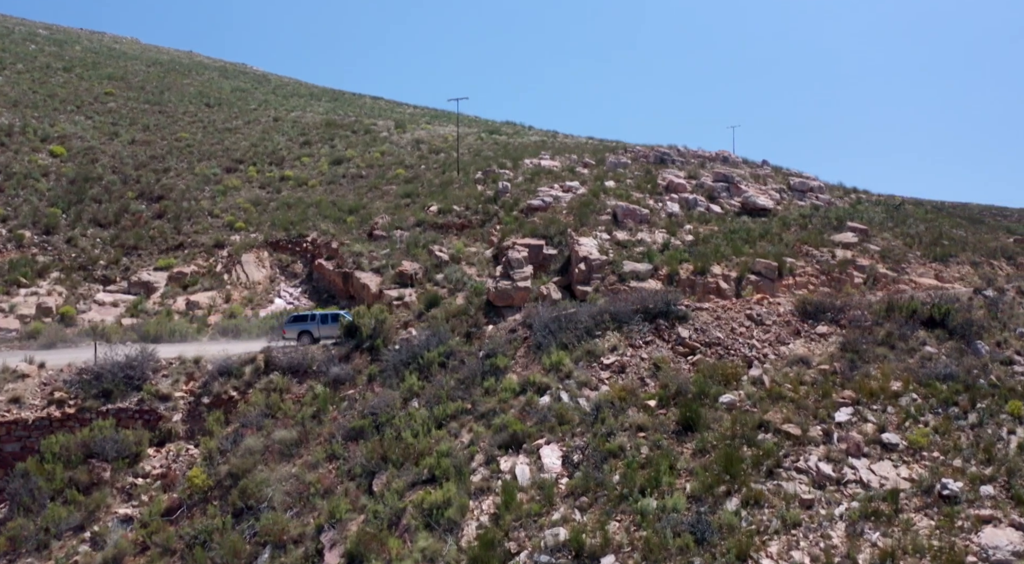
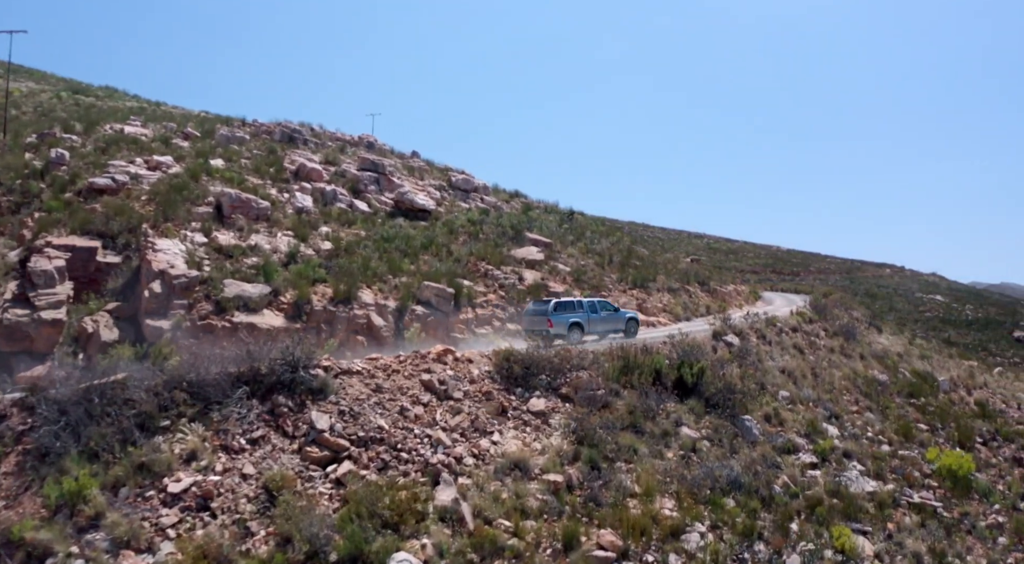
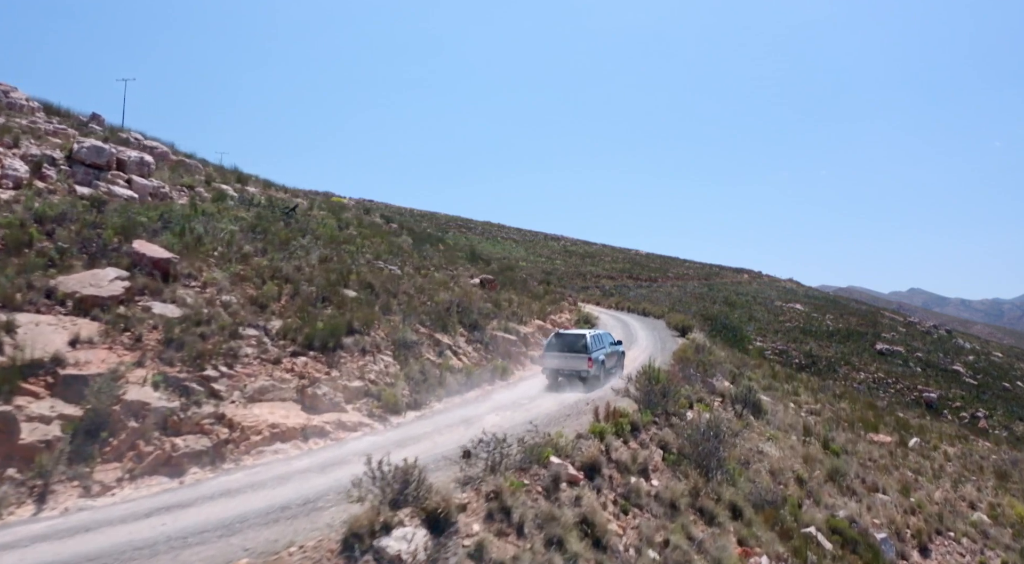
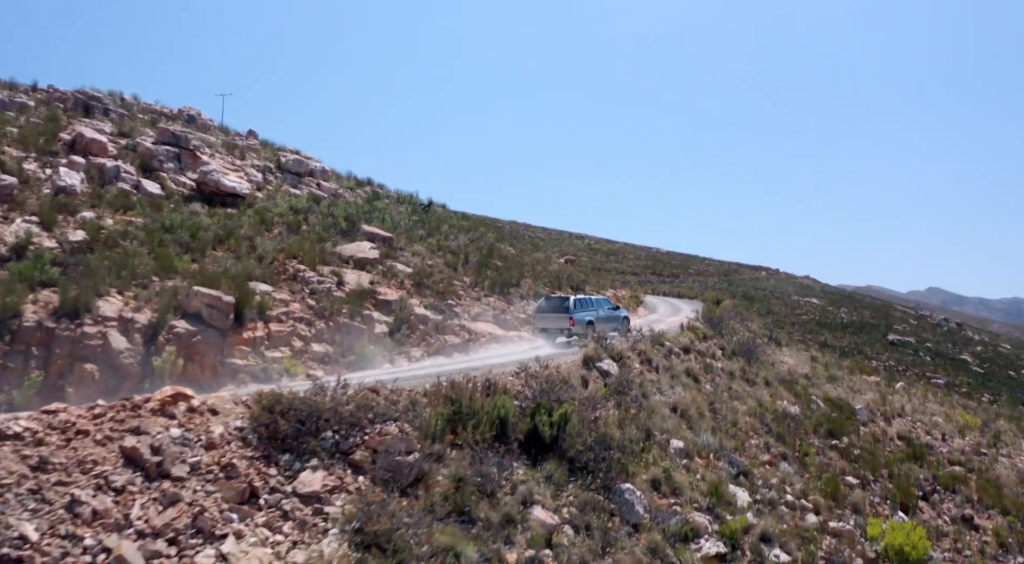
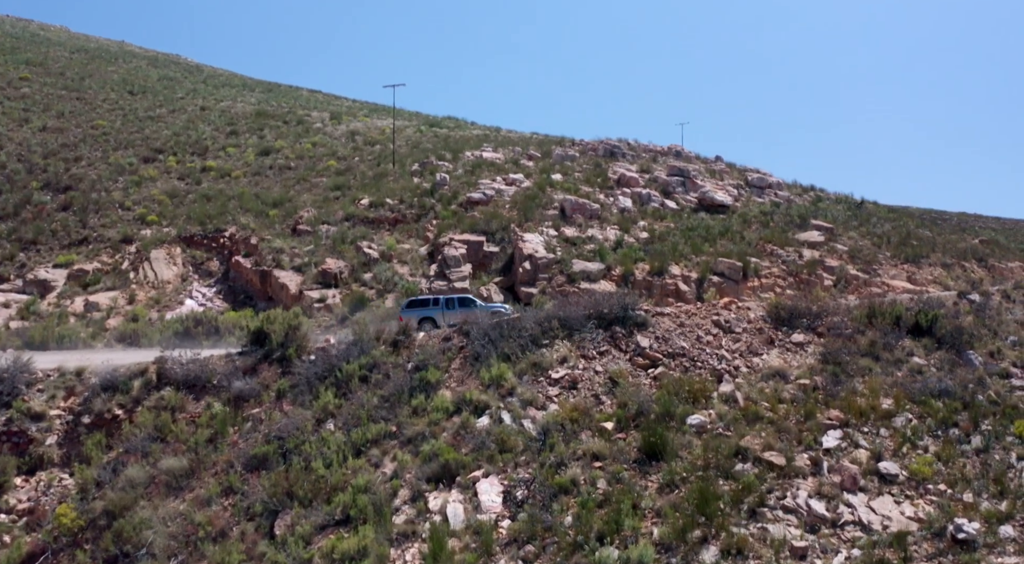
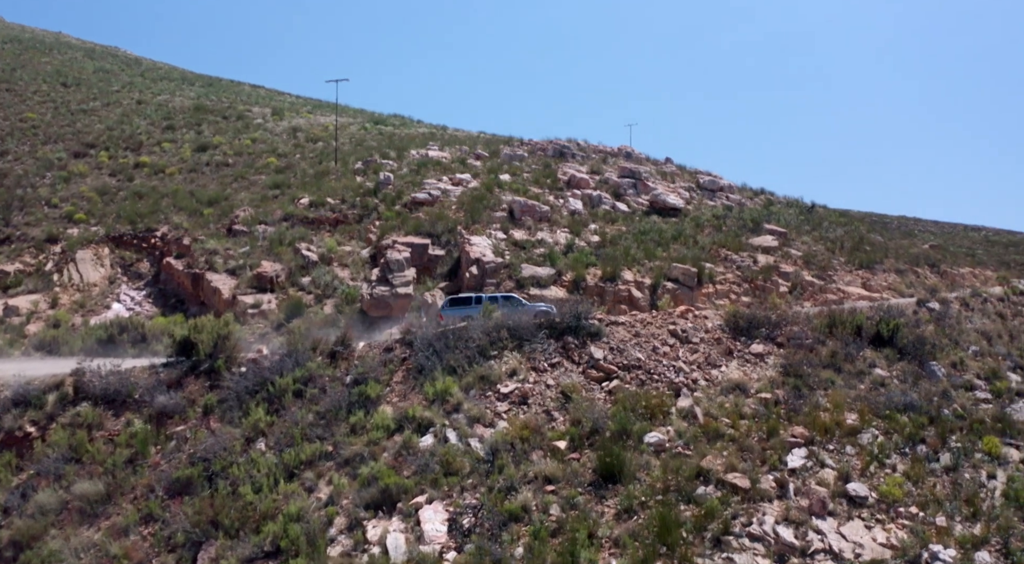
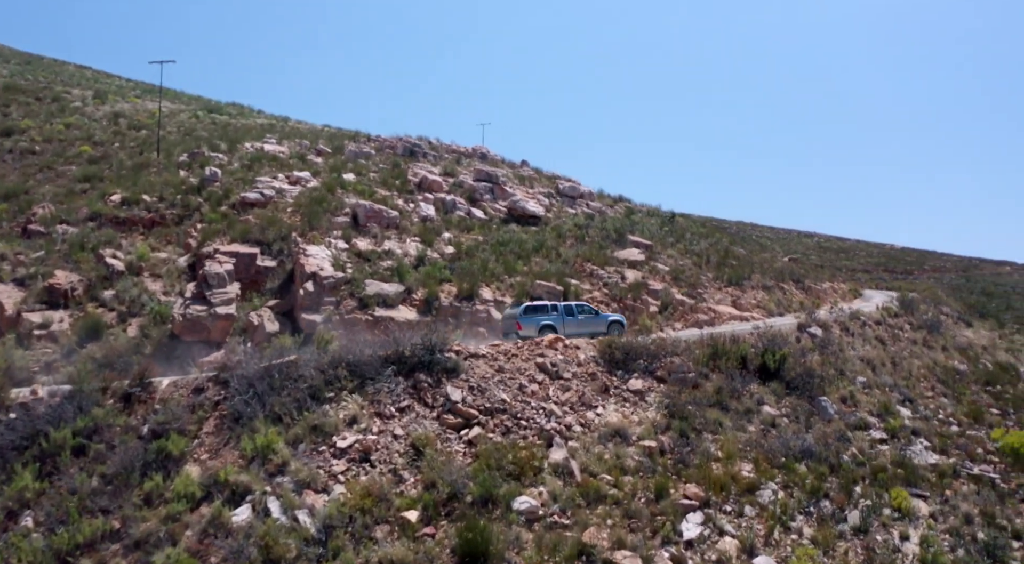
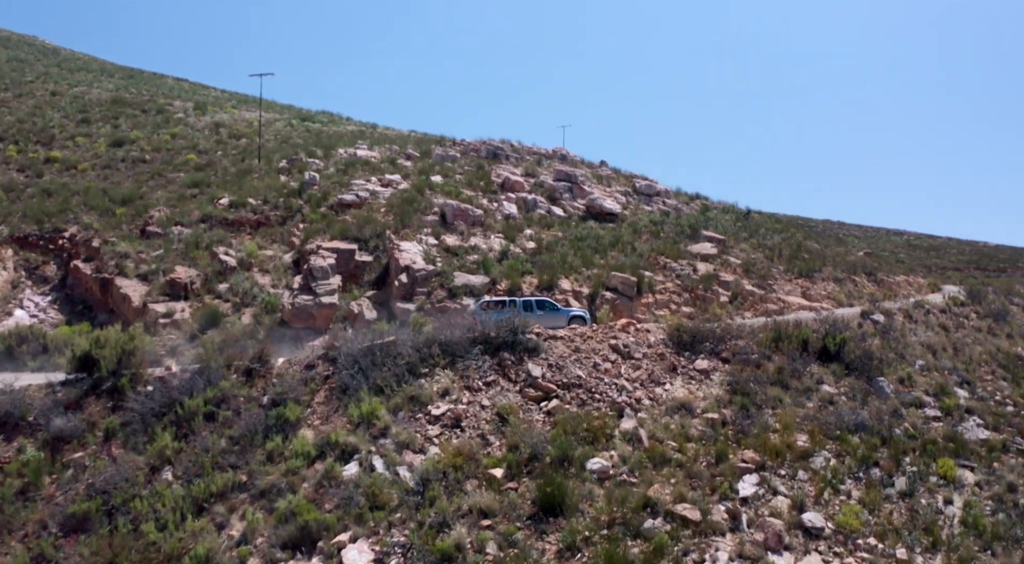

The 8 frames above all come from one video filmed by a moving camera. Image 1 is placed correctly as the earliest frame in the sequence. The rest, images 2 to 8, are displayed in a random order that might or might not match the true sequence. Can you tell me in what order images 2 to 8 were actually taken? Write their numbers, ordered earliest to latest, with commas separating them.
5, 6, 8, 7, 2, 4, 3
